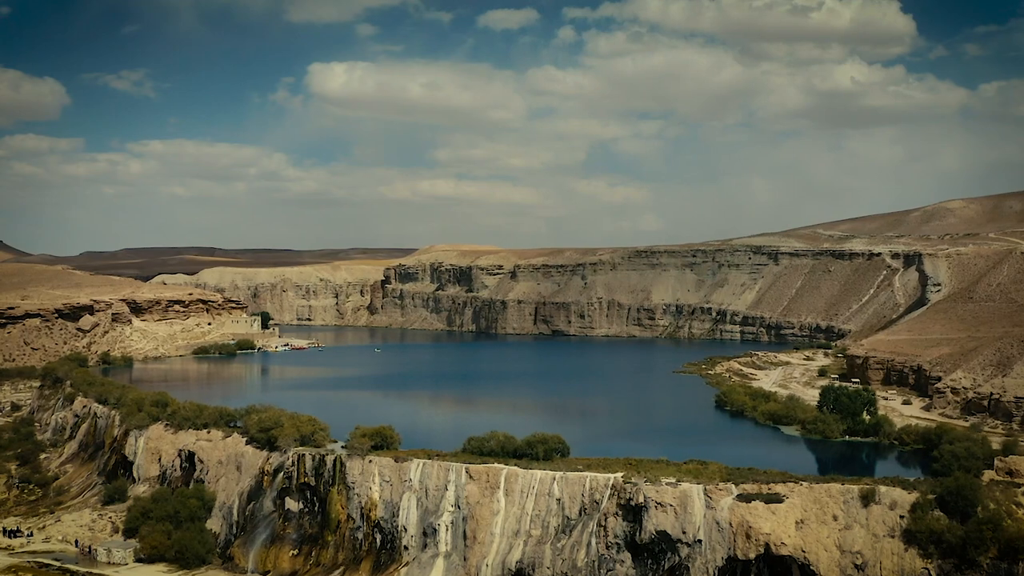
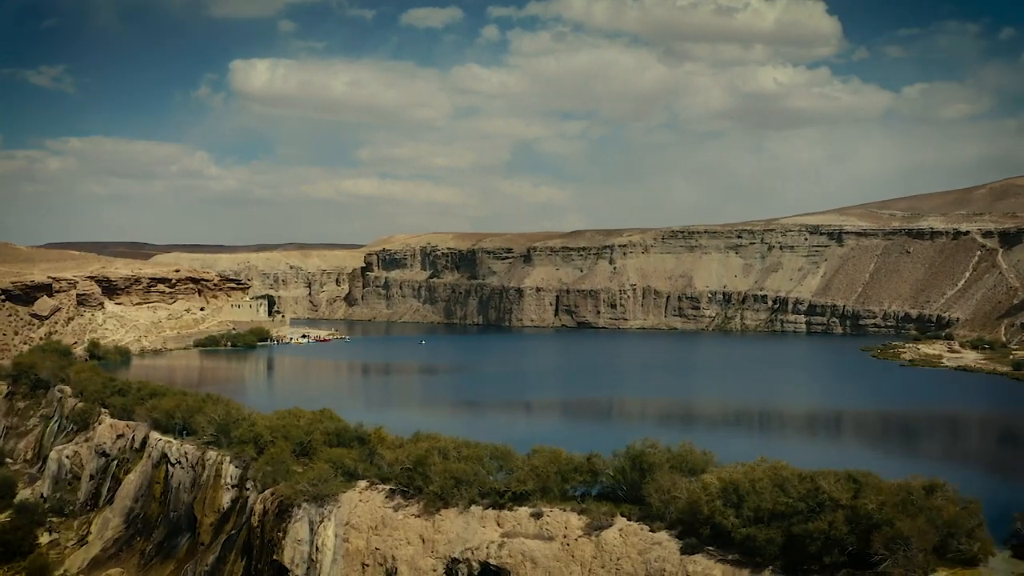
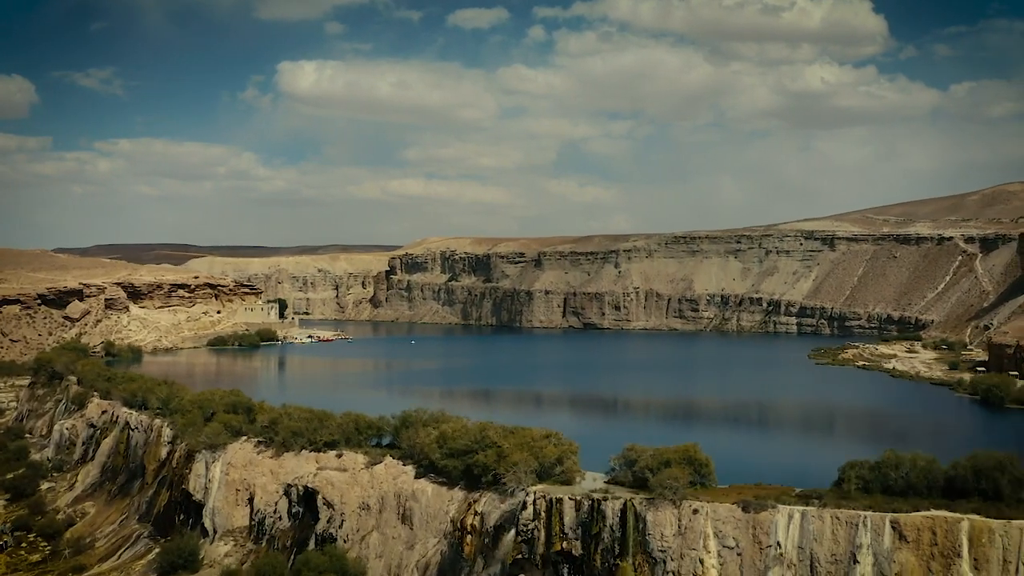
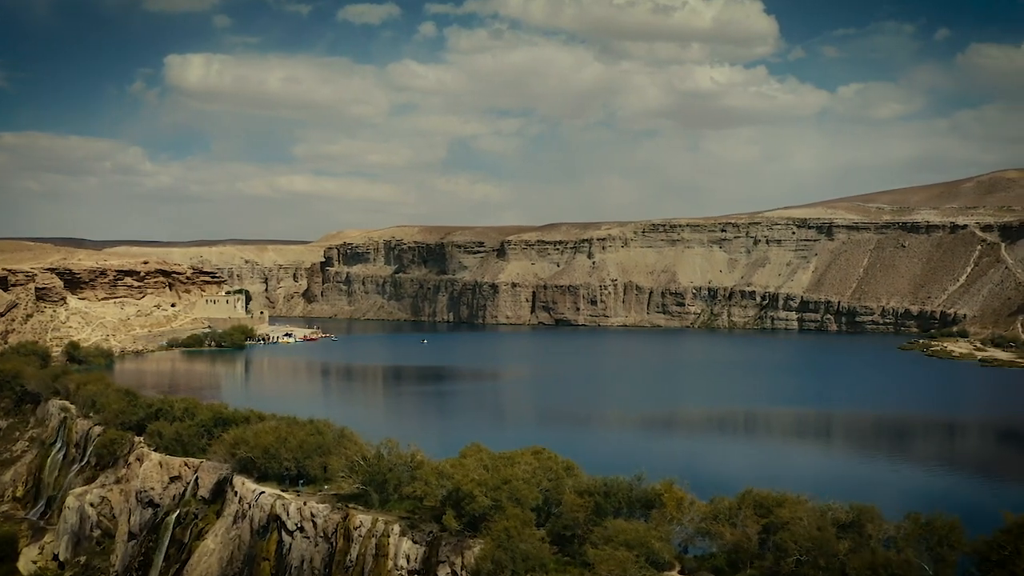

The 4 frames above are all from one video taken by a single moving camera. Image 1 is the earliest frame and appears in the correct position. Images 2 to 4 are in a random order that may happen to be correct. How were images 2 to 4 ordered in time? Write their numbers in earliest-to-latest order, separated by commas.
3, 2, 4
